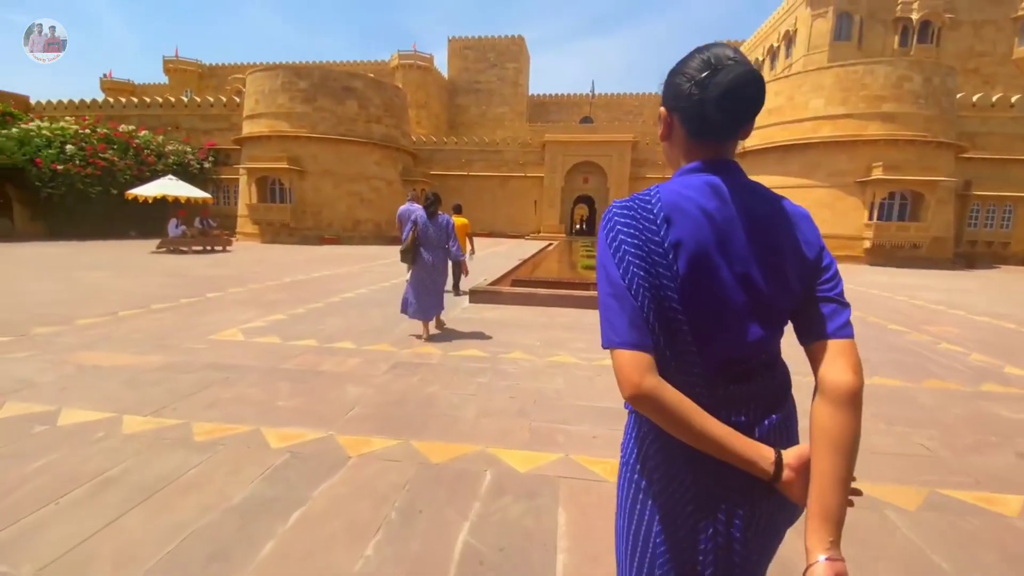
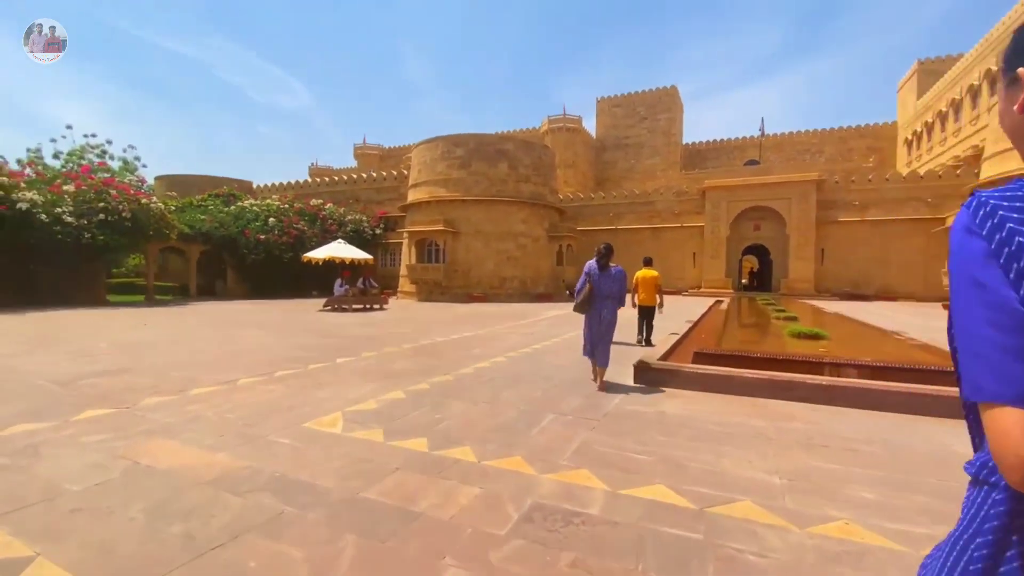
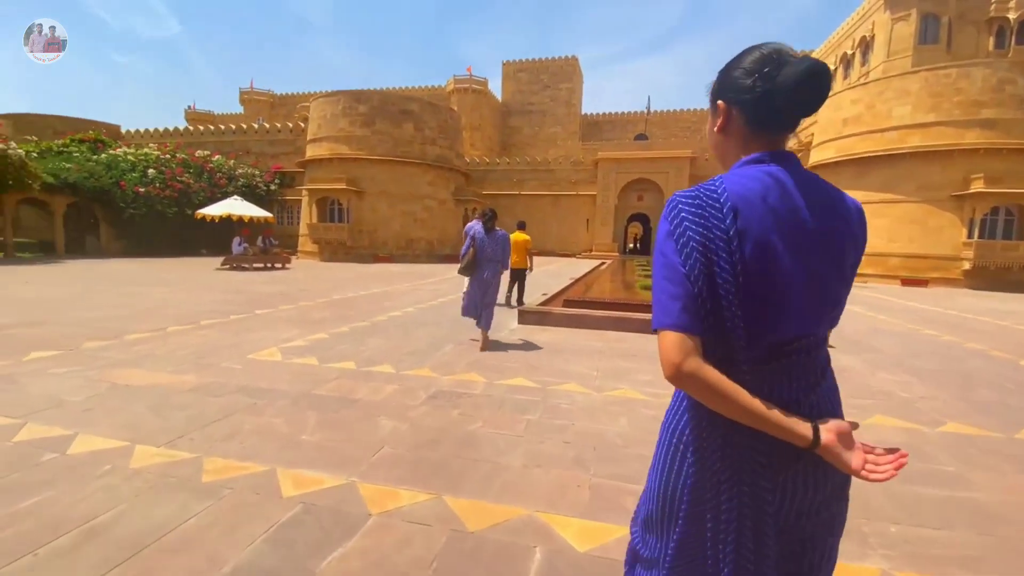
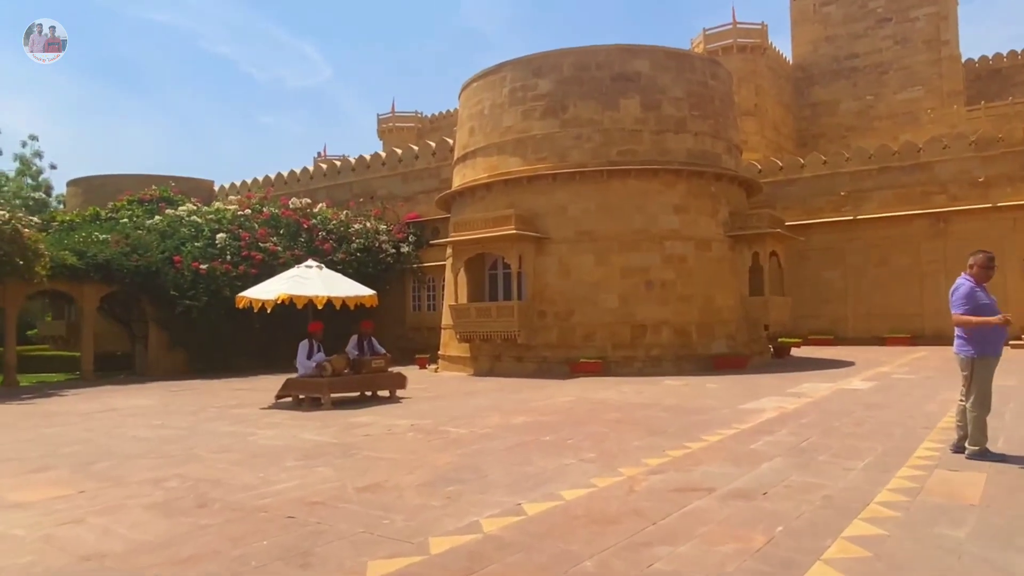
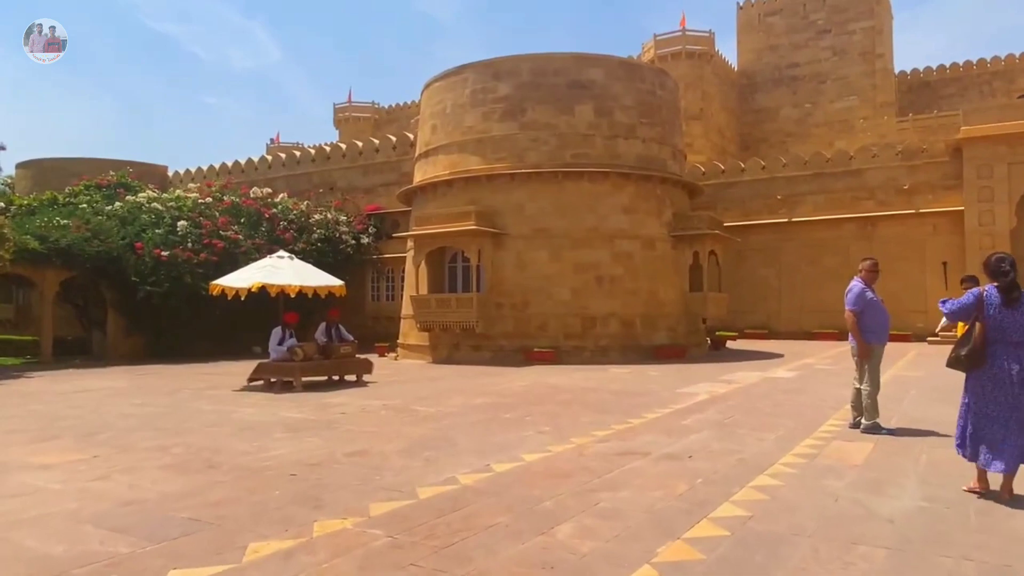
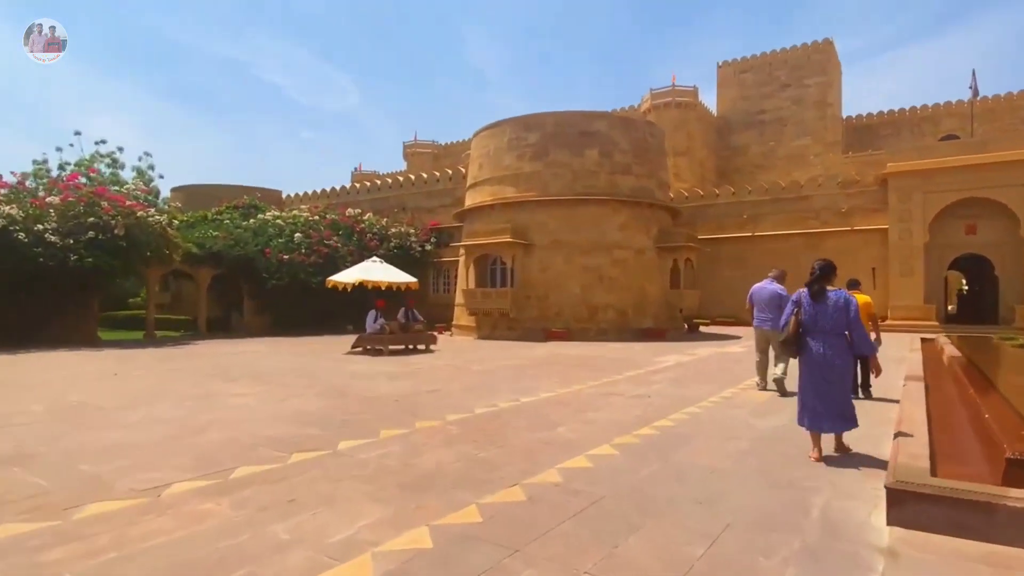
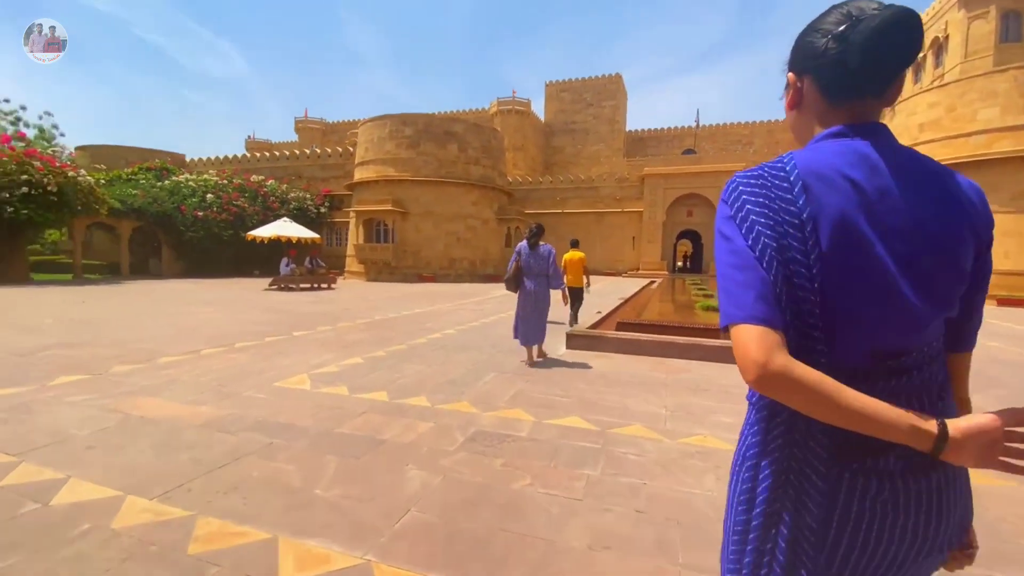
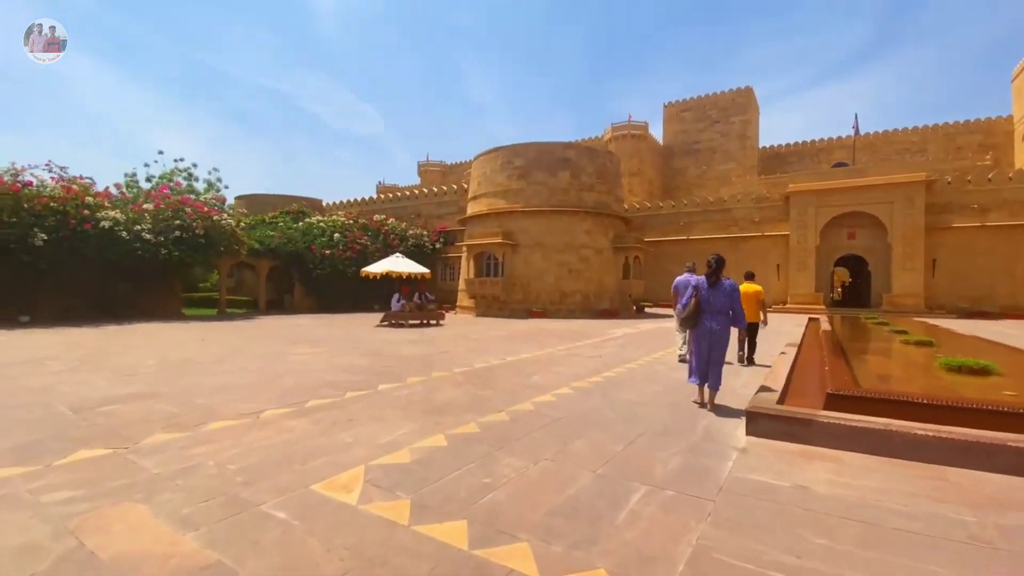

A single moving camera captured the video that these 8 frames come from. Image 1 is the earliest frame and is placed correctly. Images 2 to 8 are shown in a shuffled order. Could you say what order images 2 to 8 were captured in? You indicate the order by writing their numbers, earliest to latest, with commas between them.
3, 7, 2, 8, 6, 5, 4
